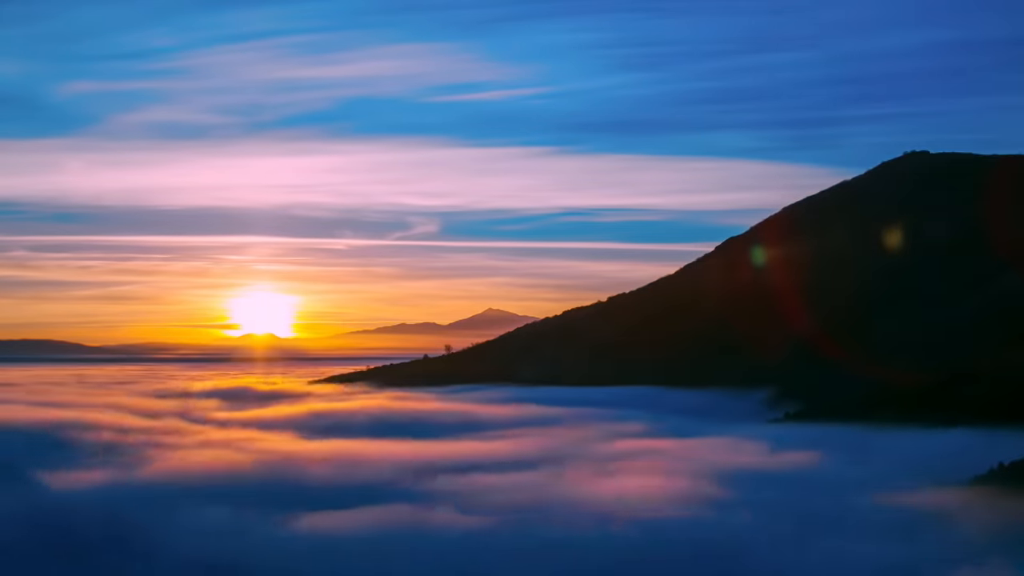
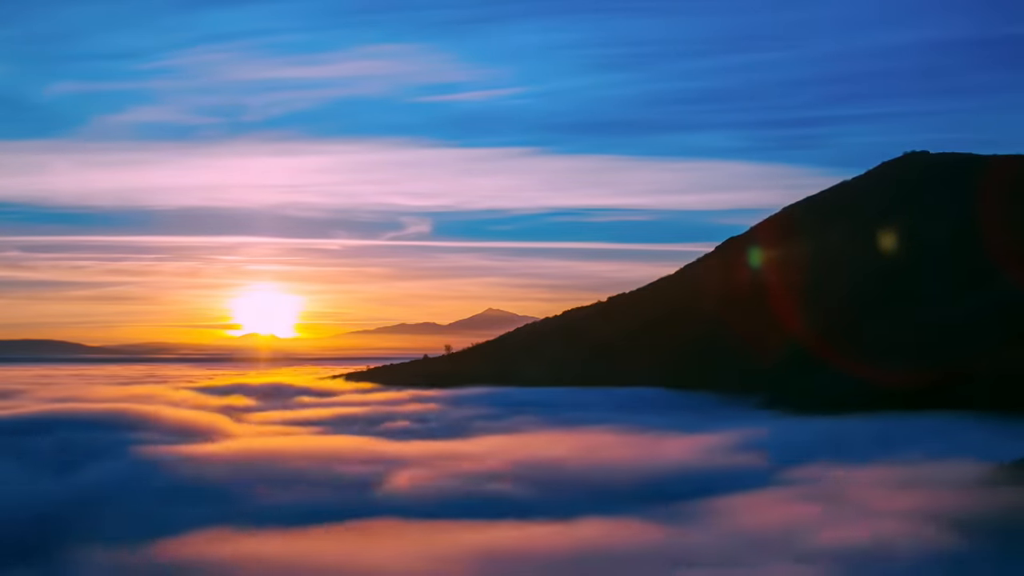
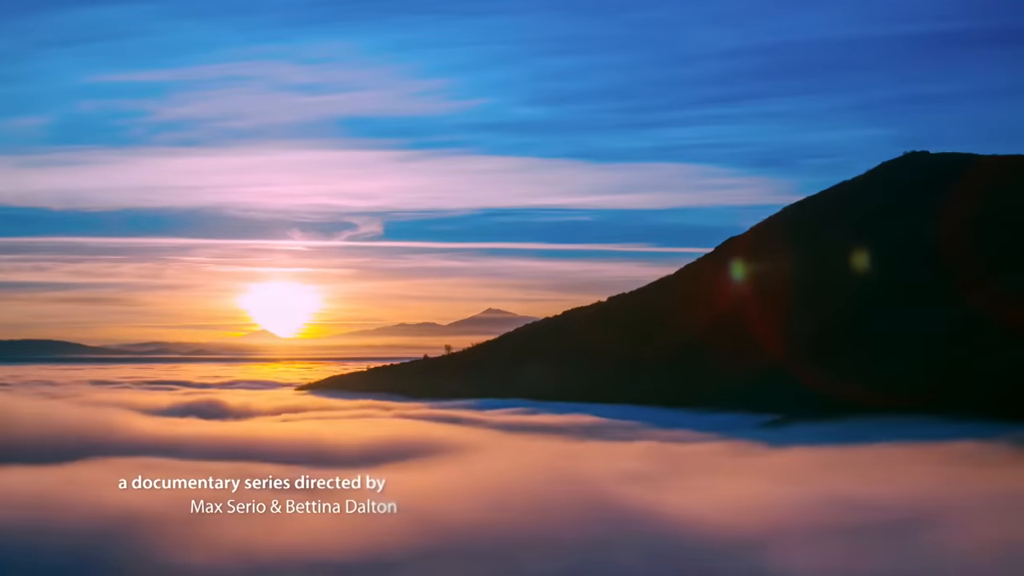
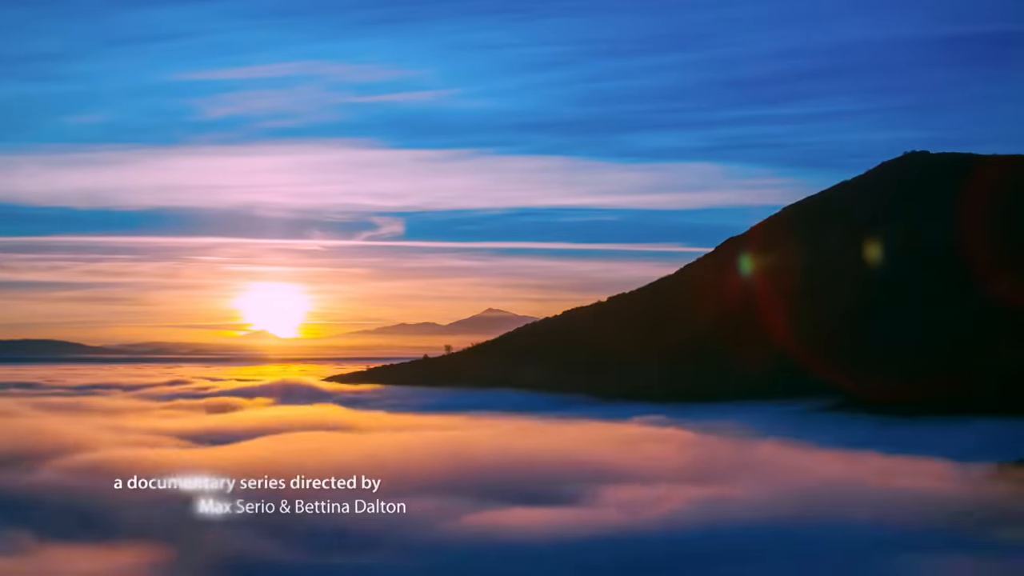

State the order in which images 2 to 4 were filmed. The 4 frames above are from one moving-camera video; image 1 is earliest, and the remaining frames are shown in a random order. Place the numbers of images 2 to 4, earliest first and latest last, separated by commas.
2, 4, 3
